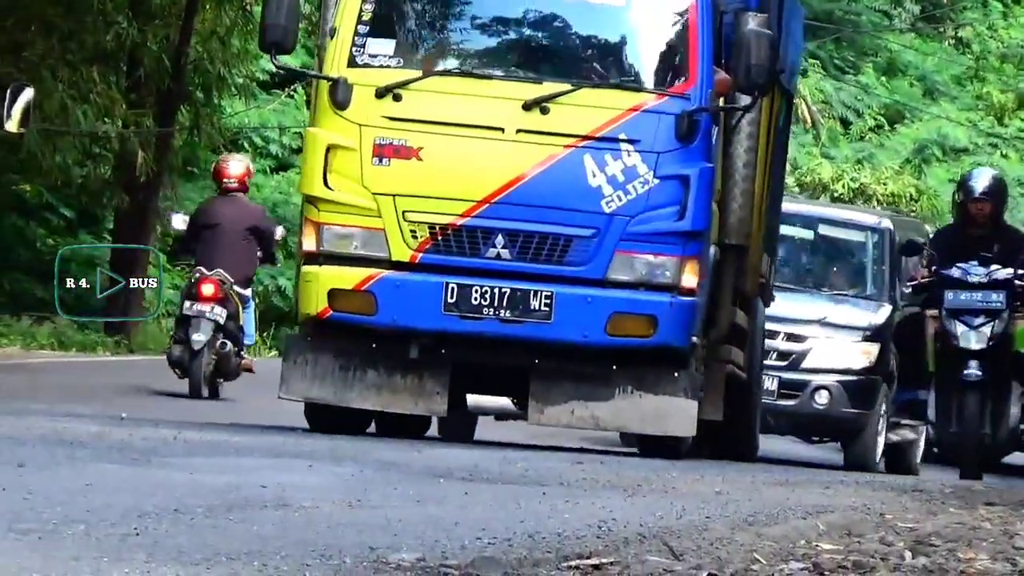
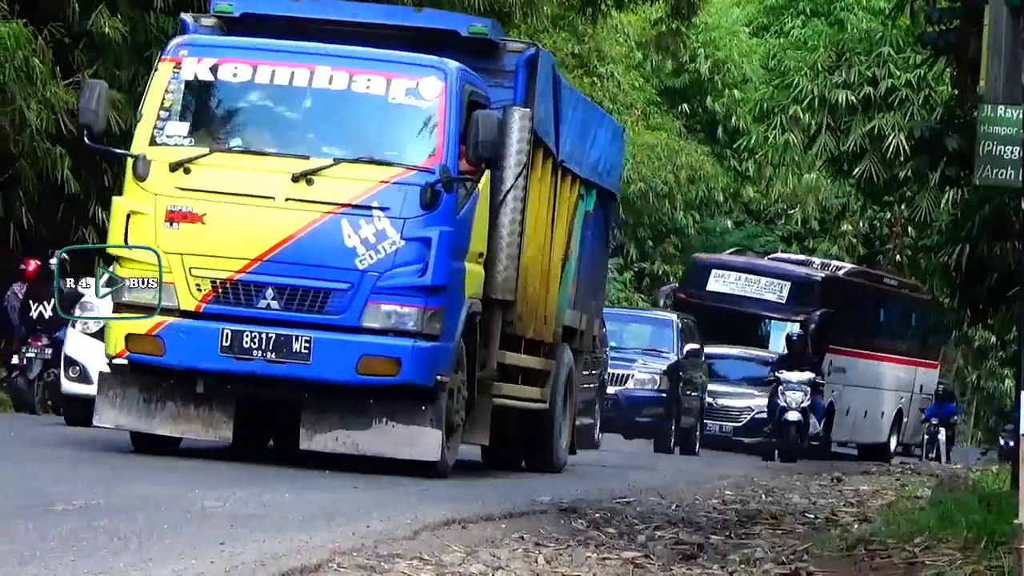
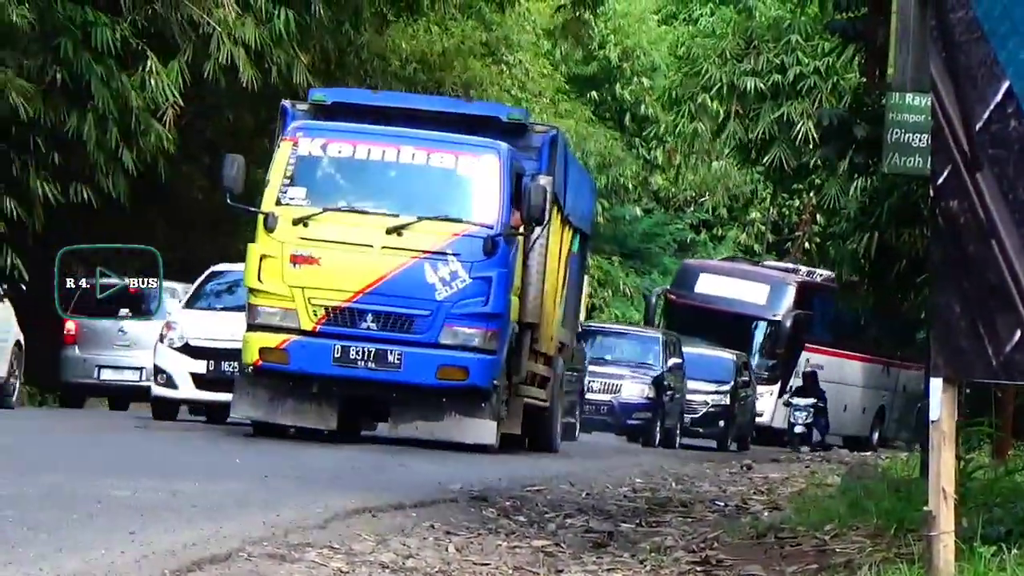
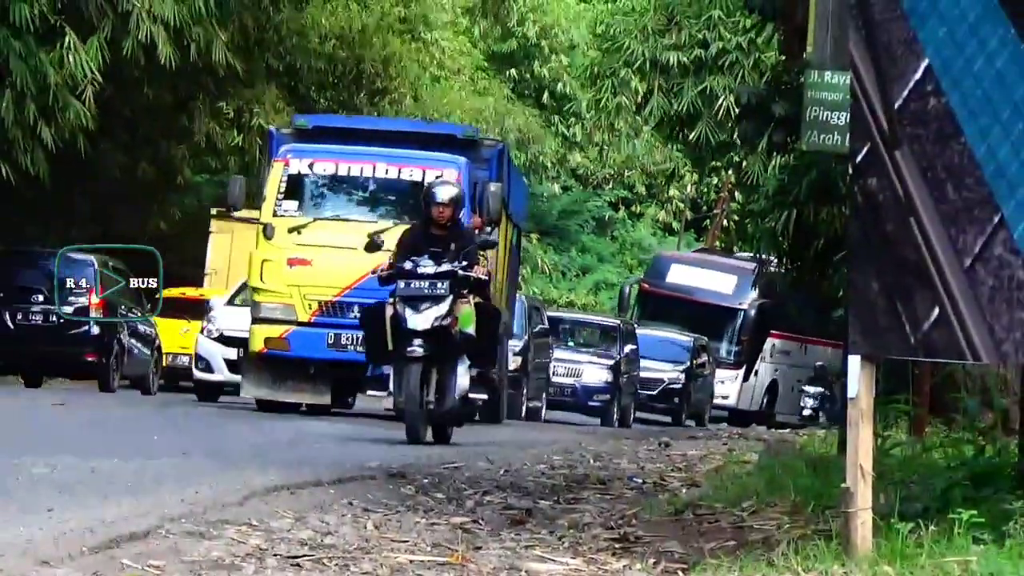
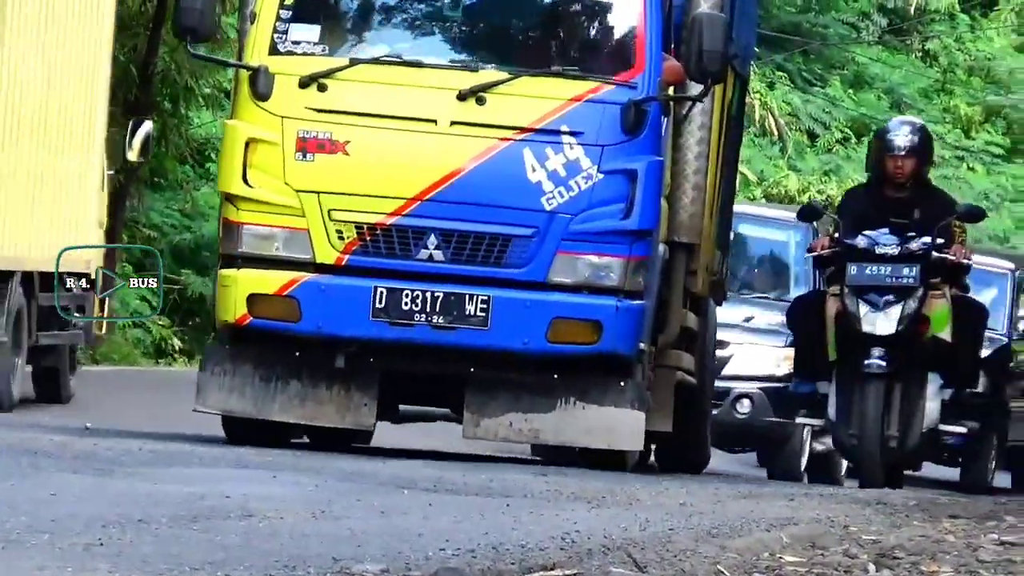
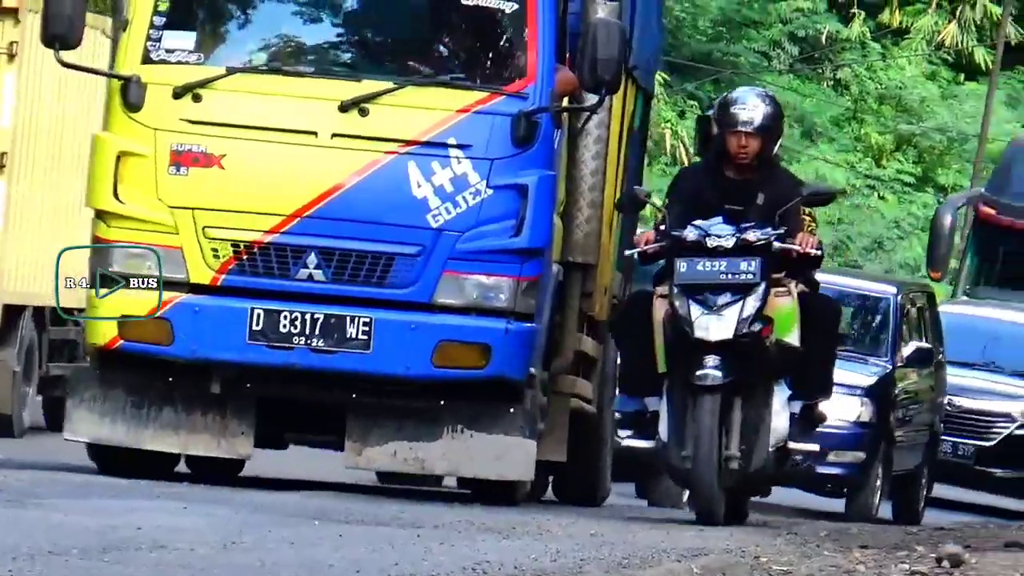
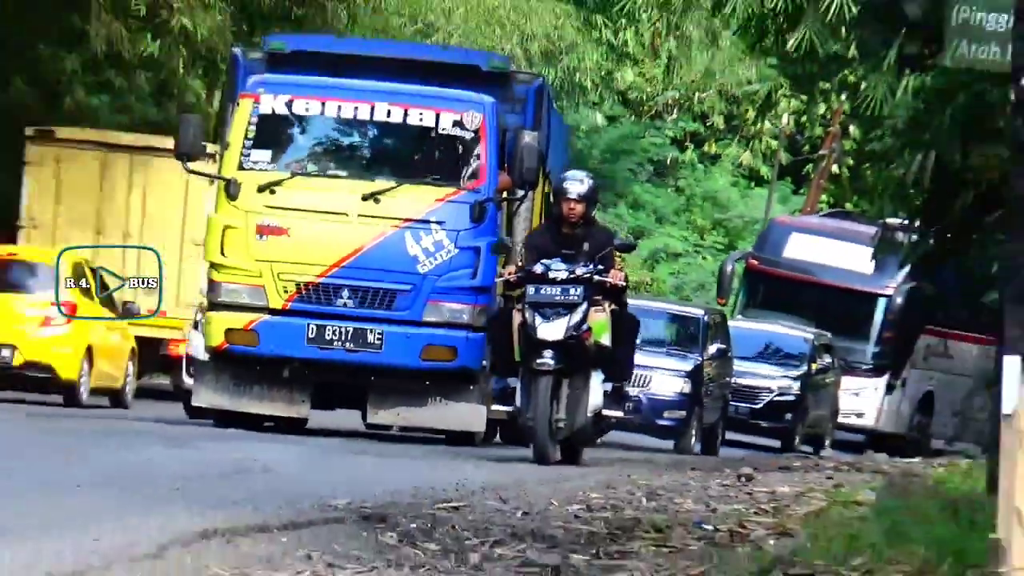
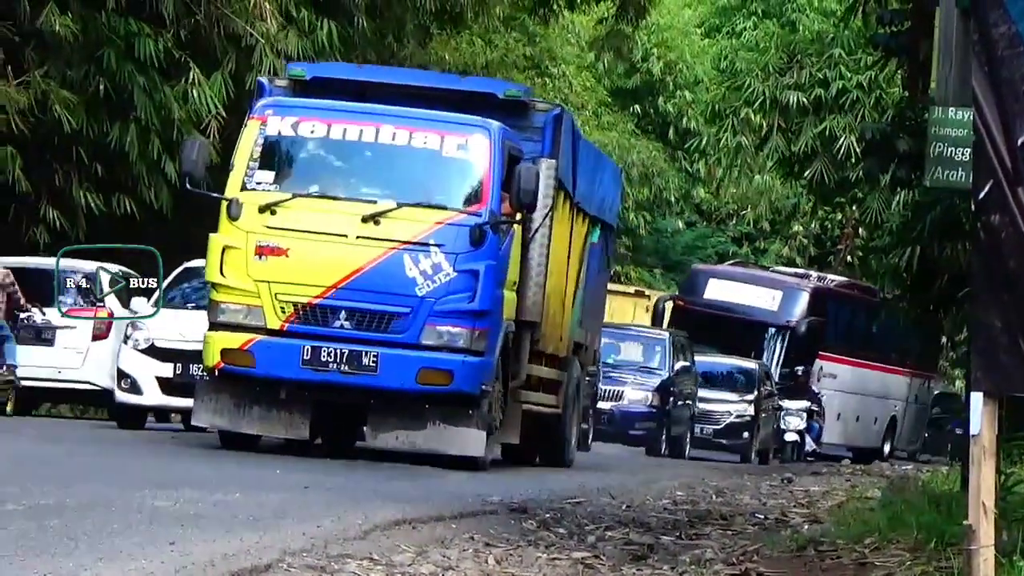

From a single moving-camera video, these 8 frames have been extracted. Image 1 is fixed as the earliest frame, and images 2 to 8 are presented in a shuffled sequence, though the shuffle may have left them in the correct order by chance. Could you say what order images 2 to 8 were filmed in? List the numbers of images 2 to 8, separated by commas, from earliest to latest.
5, 6, 7, 4, 3, 8, 2
